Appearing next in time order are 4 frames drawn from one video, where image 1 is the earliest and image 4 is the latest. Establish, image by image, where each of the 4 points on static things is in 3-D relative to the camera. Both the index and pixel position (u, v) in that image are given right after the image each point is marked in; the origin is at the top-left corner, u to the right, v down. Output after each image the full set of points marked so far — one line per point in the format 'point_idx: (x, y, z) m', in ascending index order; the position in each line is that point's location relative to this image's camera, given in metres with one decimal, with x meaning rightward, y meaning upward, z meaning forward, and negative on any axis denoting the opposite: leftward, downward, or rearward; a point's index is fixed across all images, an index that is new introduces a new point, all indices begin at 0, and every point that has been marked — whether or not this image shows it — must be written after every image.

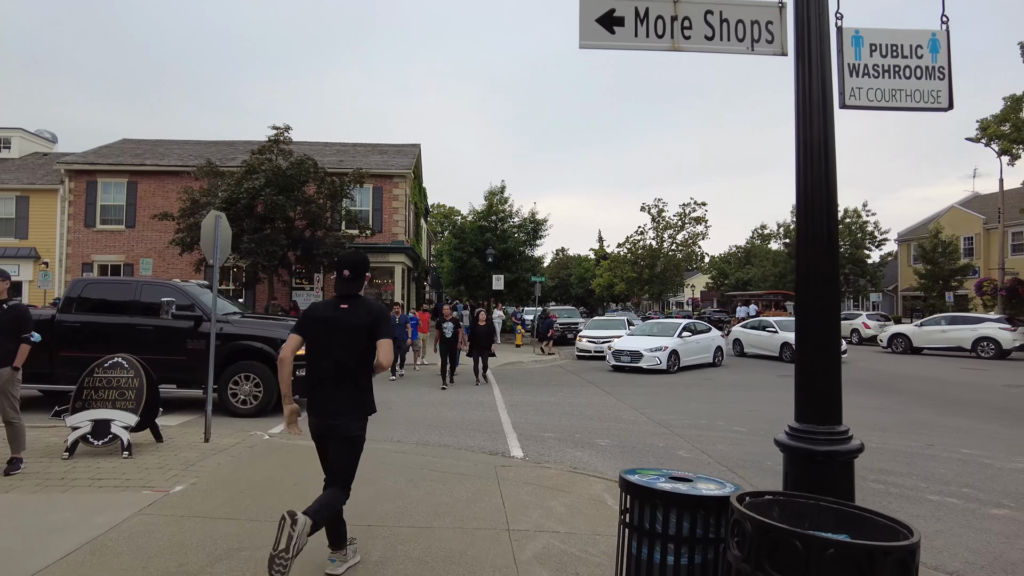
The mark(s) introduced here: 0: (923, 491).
0: (+4.0, -2.0, +6.3) m
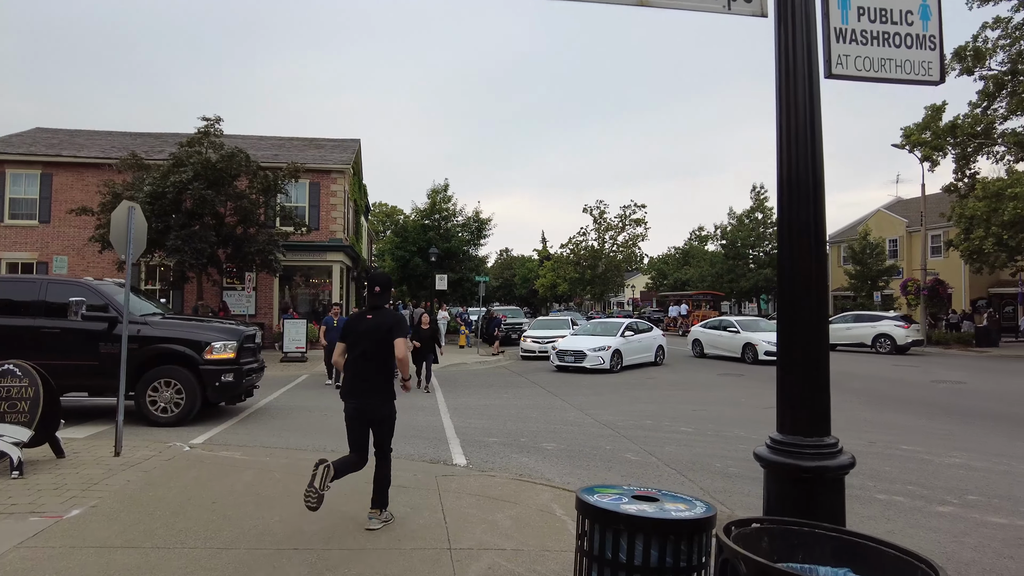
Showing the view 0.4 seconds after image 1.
0: (+3.5, -2.0, +6.3) m
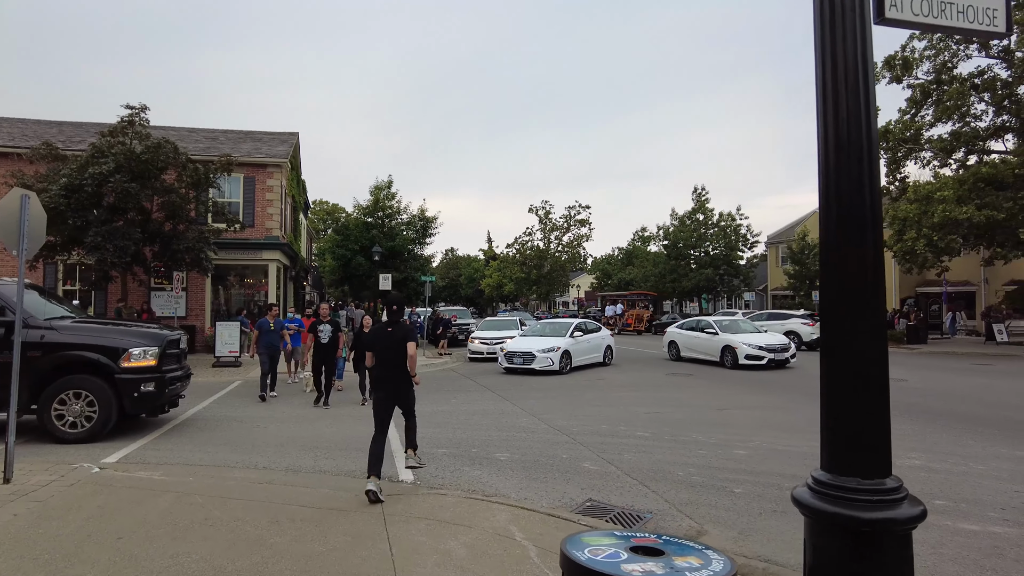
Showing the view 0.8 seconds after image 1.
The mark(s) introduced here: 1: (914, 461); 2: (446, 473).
0: (+3.0, -1.9, +6.1) m
1: (+4.5, -2.0, +7.4) m
2: (-0.7, -1.9, +6.8) m
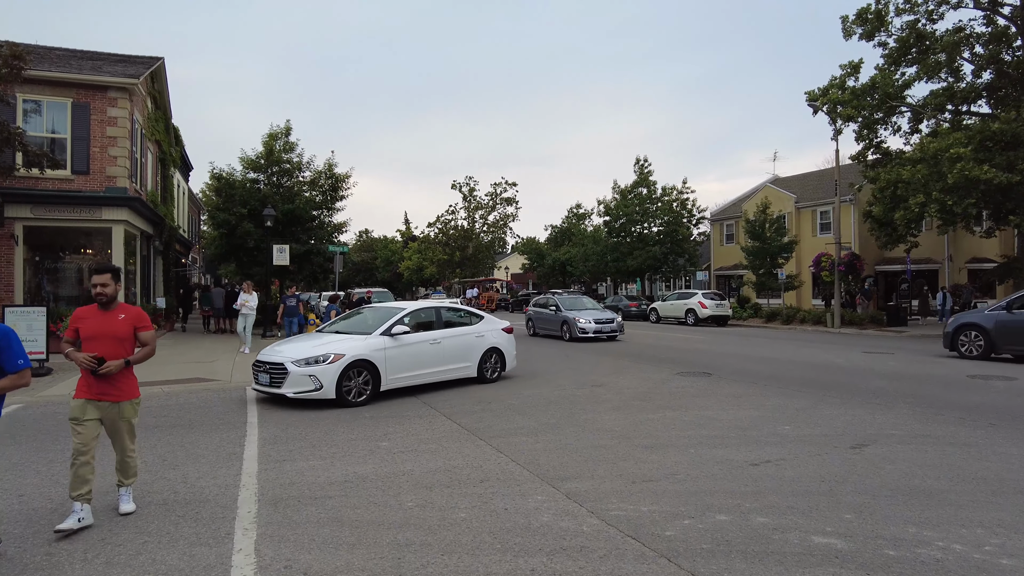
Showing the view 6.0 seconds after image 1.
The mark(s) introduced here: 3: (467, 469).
0: (+3.5, -1.6, +1.3) m
1: (+4.9, -1.5, +2.8) m
2: (-0.2, -1.5, +1.6) m
3: (-0.4, -1.5, +5.5) m
